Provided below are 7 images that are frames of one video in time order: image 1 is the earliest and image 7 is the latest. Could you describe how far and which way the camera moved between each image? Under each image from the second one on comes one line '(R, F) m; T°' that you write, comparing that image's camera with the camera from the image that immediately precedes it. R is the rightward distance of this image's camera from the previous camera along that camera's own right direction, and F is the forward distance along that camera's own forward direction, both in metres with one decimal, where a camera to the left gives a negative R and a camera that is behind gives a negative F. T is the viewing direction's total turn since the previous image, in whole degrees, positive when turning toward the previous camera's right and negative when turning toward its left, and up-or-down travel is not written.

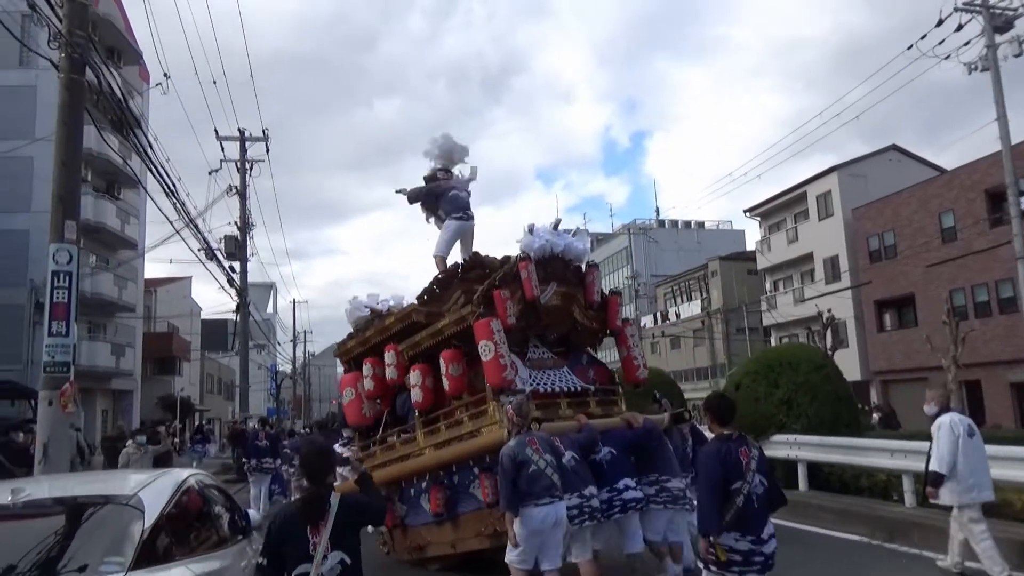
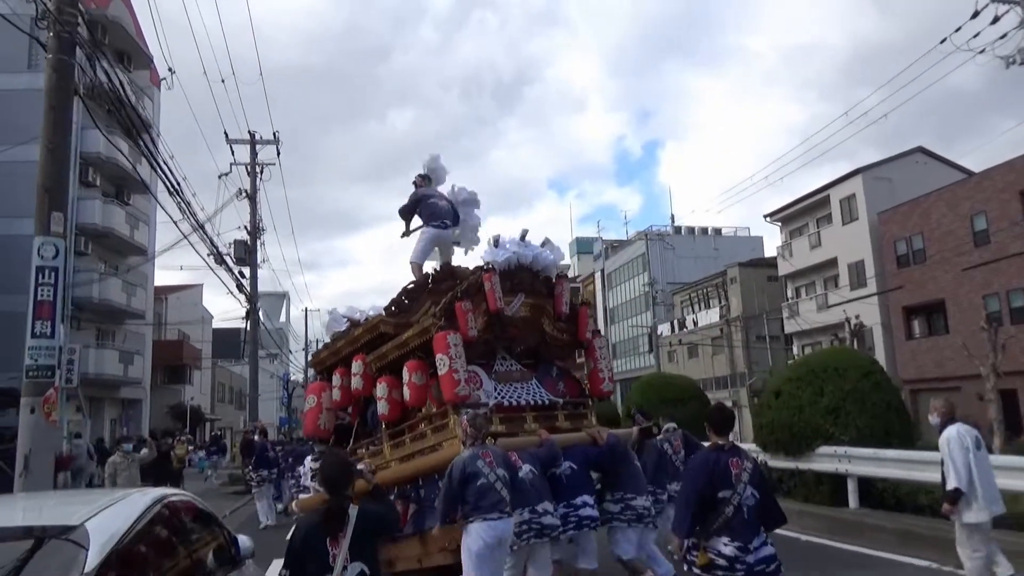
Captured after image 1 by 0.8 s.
(-0.2, +0.8) m; -1°
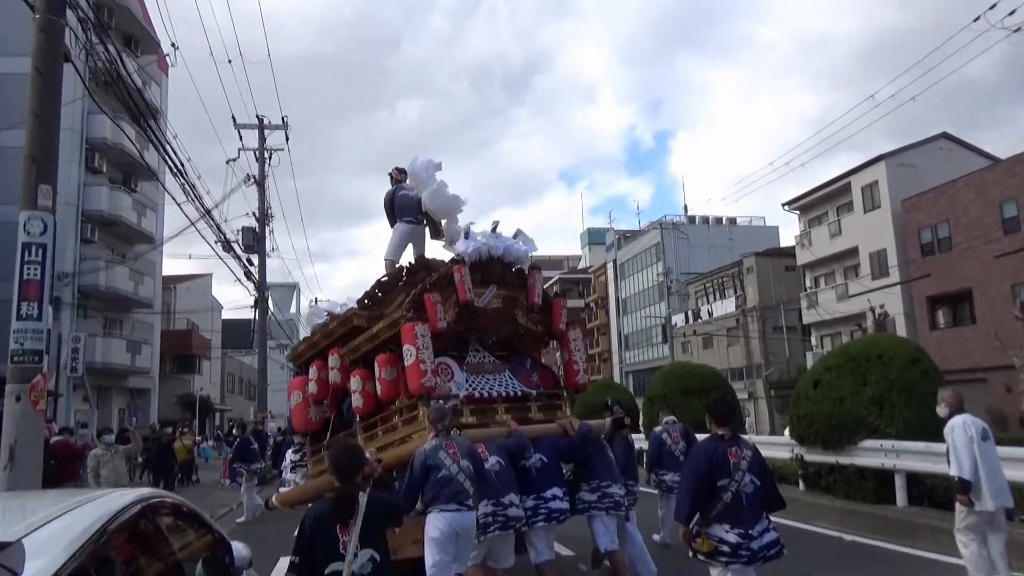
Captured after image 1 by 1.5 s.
(-0.2, +0.7) m; -1°
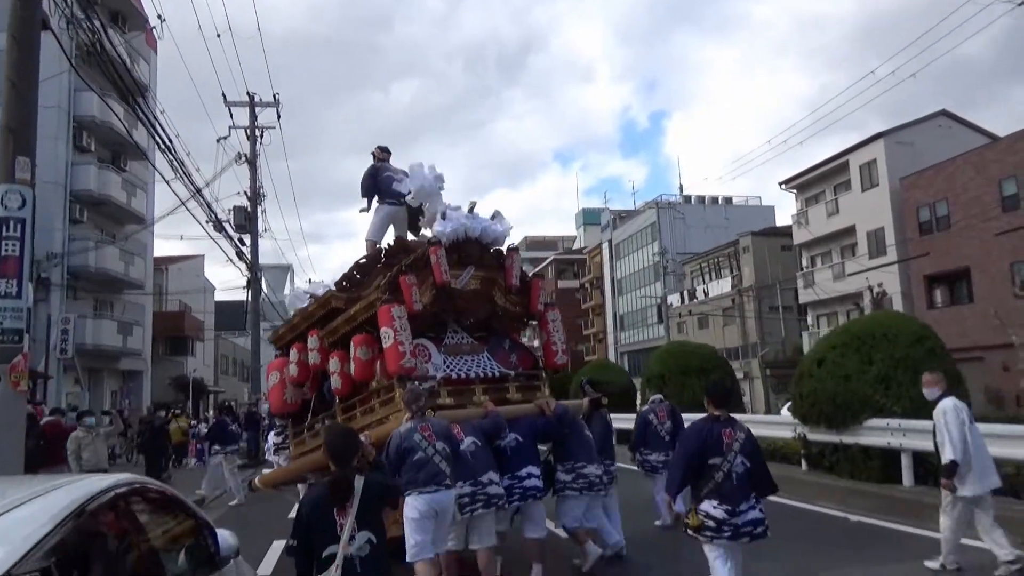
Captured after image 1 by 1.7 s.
(0.0, +0.3) m; 0°
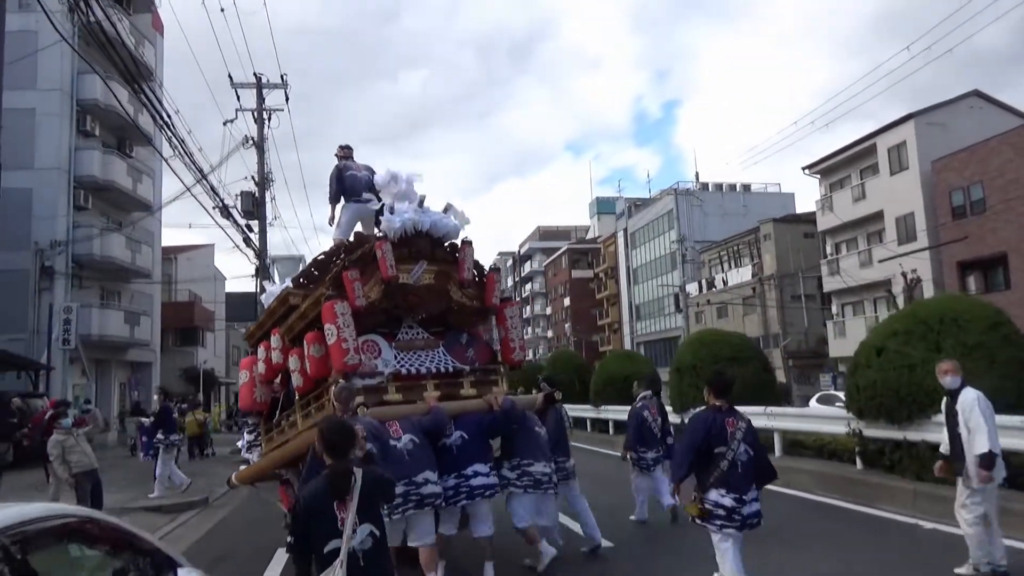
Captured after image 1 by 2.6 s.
(-0.2, +1.0) m; -1°
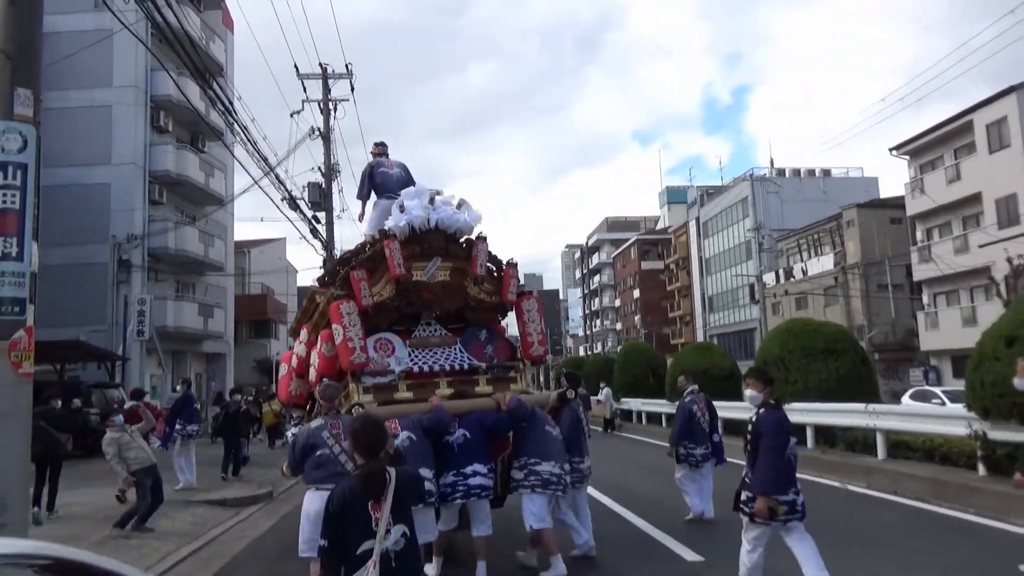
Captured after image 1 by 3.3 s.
(-0.1, +0.7) m; -5°
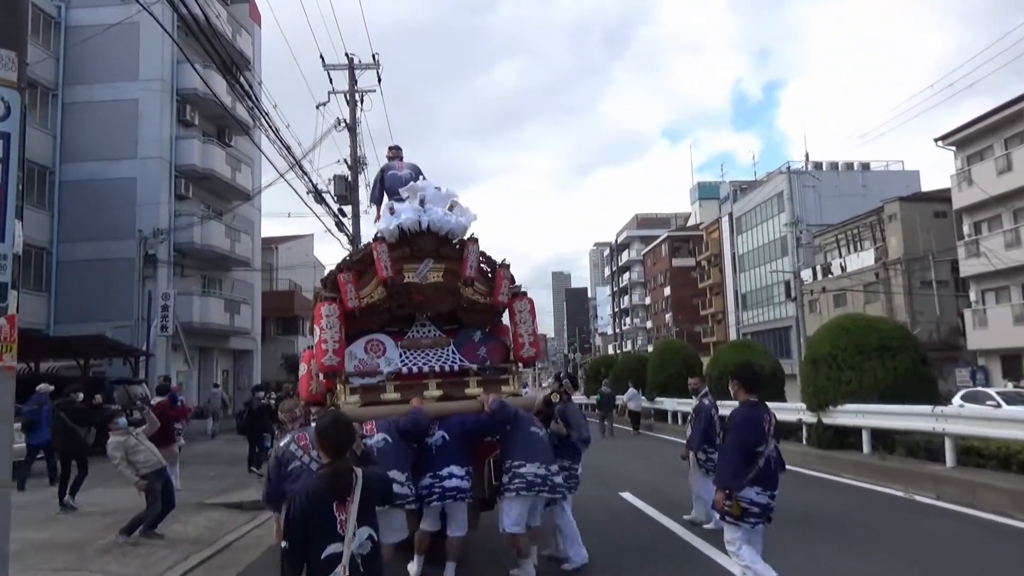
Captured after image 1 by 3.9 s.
(-0.1, +0.7) m; -2°
